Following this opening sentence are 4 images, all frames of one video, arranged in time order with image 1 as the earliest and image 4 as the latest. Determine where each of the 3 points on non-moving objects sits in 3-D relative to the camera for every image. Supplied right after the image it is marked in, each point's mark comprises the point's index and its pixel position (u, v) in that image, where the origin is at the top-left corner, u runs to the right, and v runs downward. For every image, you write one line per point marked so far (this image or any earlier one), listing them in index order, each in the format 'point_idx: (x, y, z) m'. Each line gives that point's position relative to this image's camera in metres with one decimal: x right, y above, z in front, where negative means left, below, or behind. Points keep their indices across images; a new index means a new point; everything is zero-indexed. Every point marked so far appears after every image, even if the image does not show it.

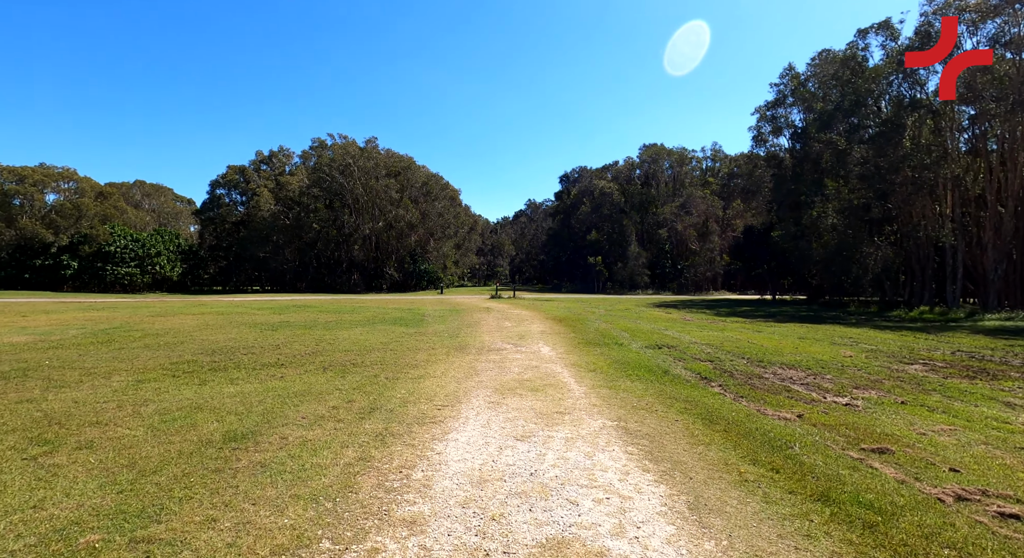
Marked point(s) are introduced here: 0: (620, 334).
0: (+3.1, -1.6, +14.5) m
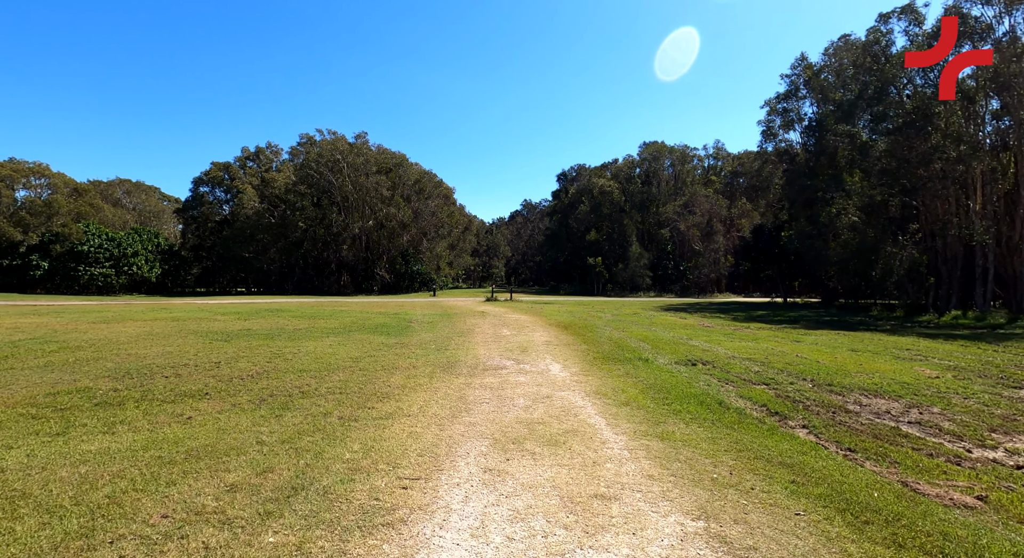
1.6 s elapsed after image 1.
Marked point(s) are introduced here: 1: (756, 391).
0: (+3.1, -1.6, +12.2) m
1: (+3.7, -1.7, +7.7) m
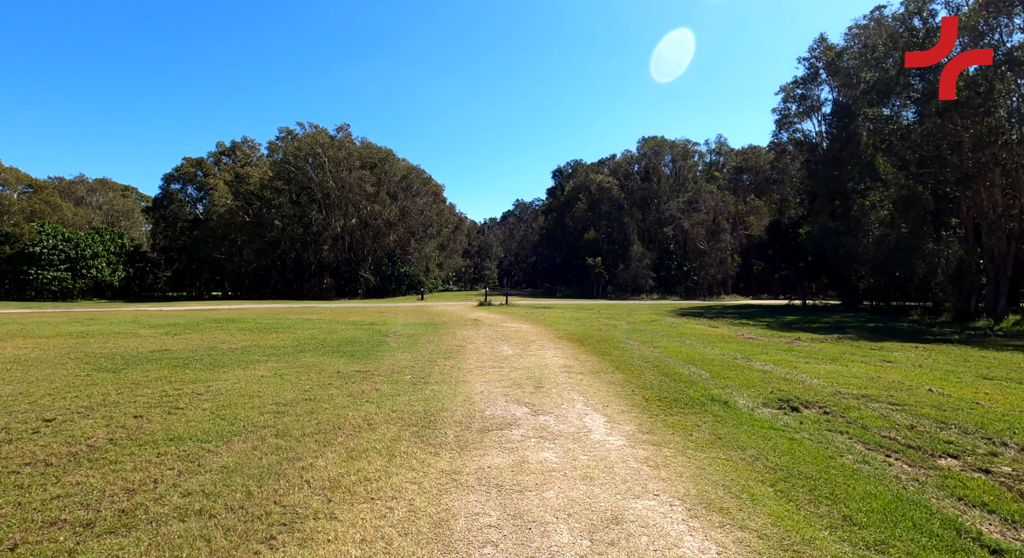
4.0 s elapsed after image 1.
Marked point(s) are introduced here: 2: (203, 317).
0: (+3.2, -1.7, +8.9) m
1: (+3.9, -1.7, +4.4) m
2: (-11.5, -1.4, +19.0) m
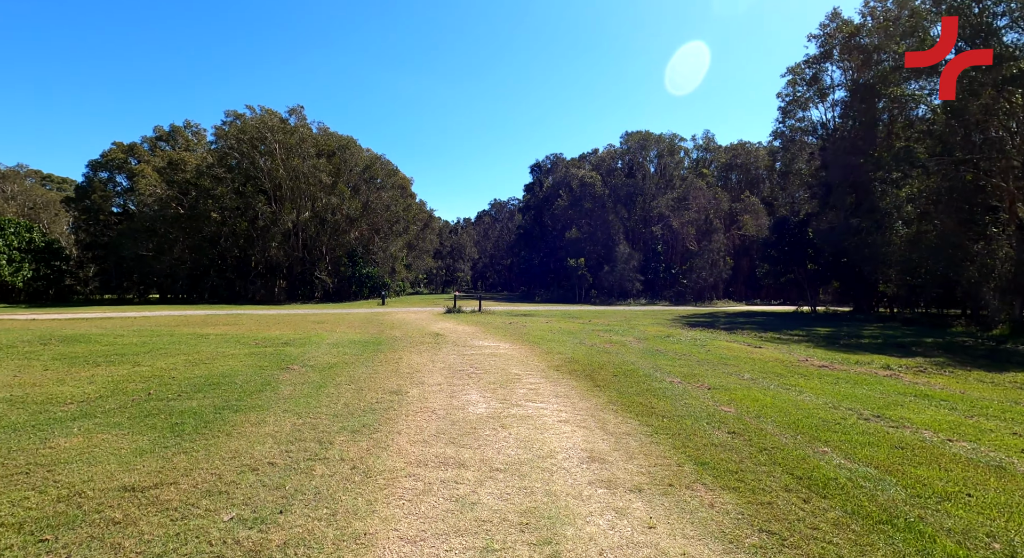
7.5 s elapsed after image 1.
0: (+3.0, -1.7, +4.1) m
1: (+3.9, -1.7, -0.4) m
2: (-12.2, -1.4, +13.5) m
